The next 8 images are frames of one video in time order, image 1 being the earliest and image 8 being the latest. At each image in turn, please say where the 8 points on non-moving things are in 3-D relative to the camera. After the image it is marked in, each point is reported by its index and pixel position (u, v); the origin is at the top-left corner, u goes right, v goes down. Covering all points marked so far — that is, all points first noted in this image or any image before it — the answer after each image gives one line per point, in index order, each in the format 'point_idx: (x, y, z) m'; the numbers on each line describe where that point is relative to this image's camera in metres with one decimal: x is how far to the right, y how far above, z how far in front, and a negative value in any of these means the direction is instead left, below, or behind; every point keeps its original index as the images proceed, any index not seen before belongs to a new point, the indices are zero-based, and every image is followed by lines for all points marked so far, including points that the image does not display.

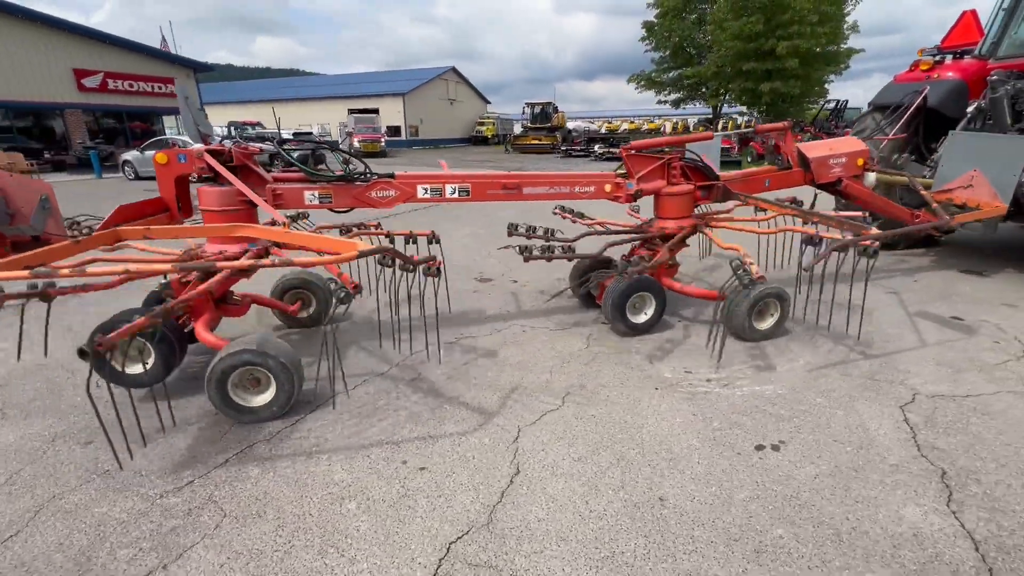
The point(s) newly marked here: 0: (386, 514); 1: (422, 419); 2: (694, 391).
0: (-0.6, -1.1, +2.2) m
1: (-0.6, -0.8, +2.9) m
2: (+1.2, -0.7, +3.1) m
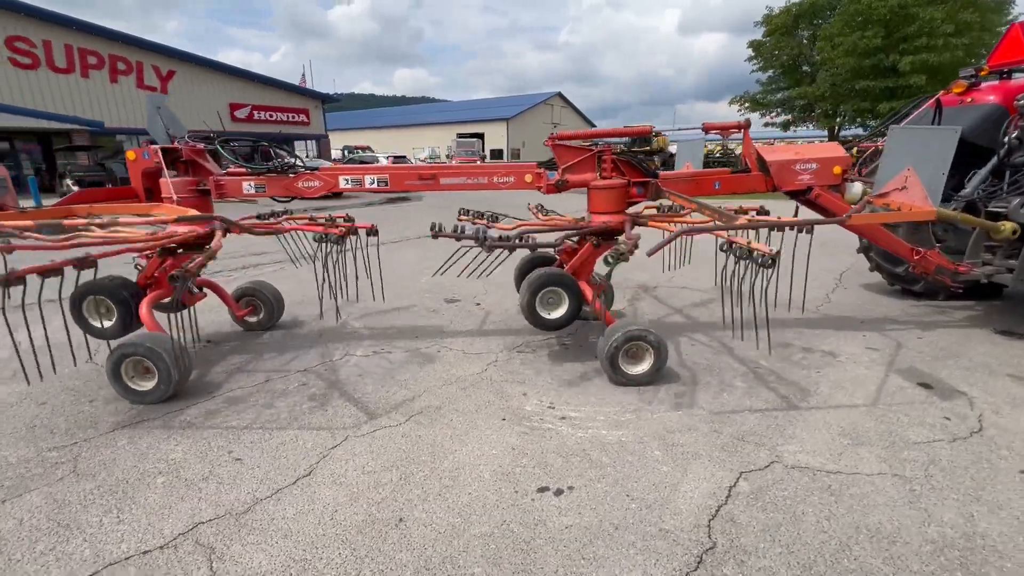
0: (-1.8, -1.1, +2.6) m
1: (-1.6, -0.9, +3.3) m
2: (+0.2, -0.9, +3.1) m
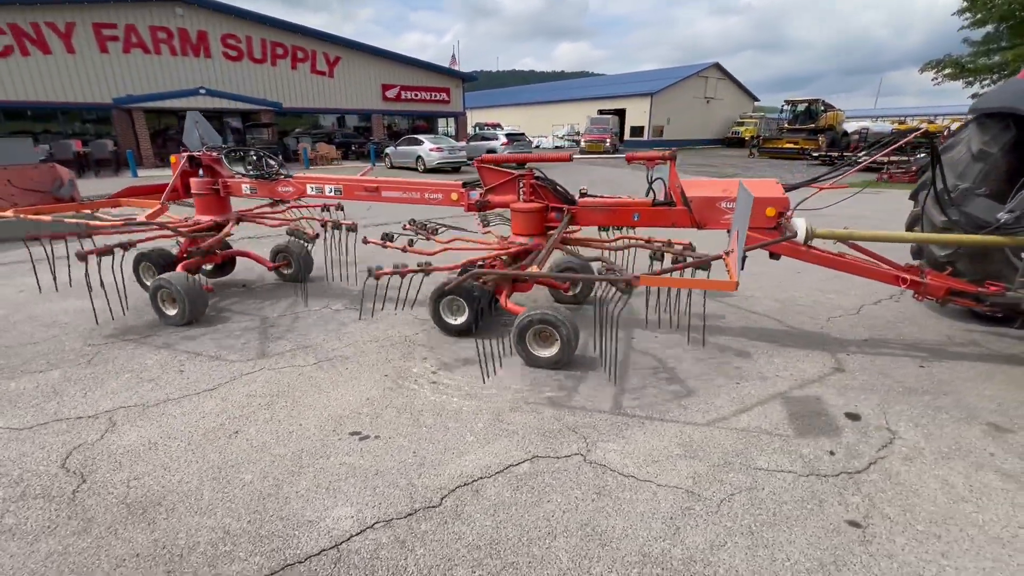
0: (-2.9, -0.7, +3.5) m
1: (-2.5, -0.5, +4.1) m
2: (-0.8, -0.7, +3.5) m
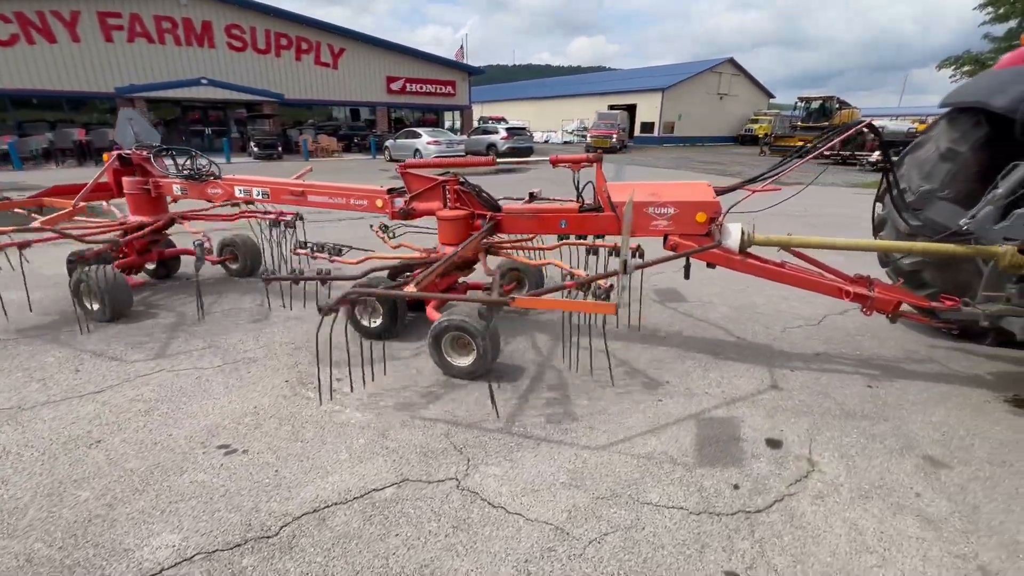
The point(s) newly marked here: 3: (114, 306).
0: (-3.5, -0.7, +3.3) m
1: (-3.1, -0.5, +3.9) m
2: (-1.5, -0.7, +3.2) m
3: (-3.7, -0.2, +4.4) m
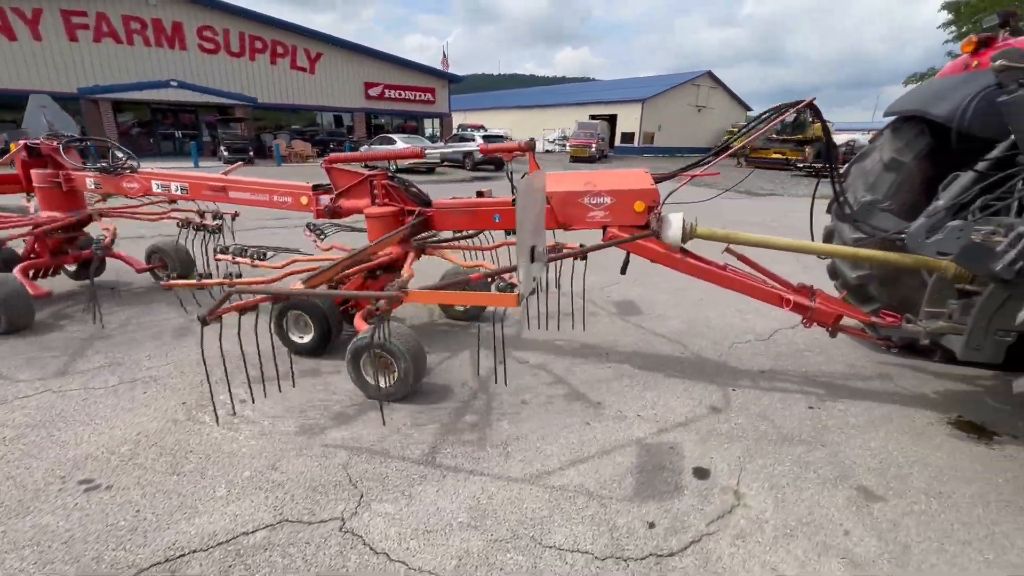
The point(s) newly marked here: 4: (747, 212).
0: (-4.1, -0.8, +3.0) m
1: (-3.6, -0.6, +3.6) m
2: (-2.0, -0.8, +2.9) m
3: (-4.3, -0.2, +4.0) m
4: (+5.6, +1.8, +11.0) m
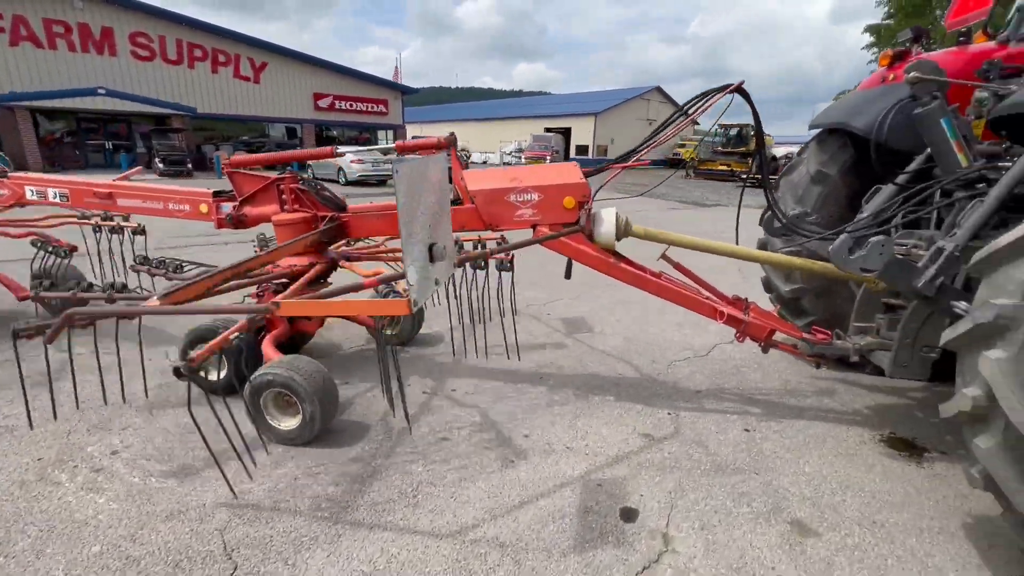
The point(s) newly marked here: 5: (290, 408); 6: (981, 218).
0: (-4.5, -1.0, +2.3) m
1: (-4.2, -0.8, +3.0) m
2: (-2.4, -1.0, +2.5) m
3: (-4.8, -0.5, +3.4) m
4: (+4.4, +1.6, +11.2) m
5: (-1.4, -0.7, +2.9) m
6: (+2.2, +0.3, +2.2) m
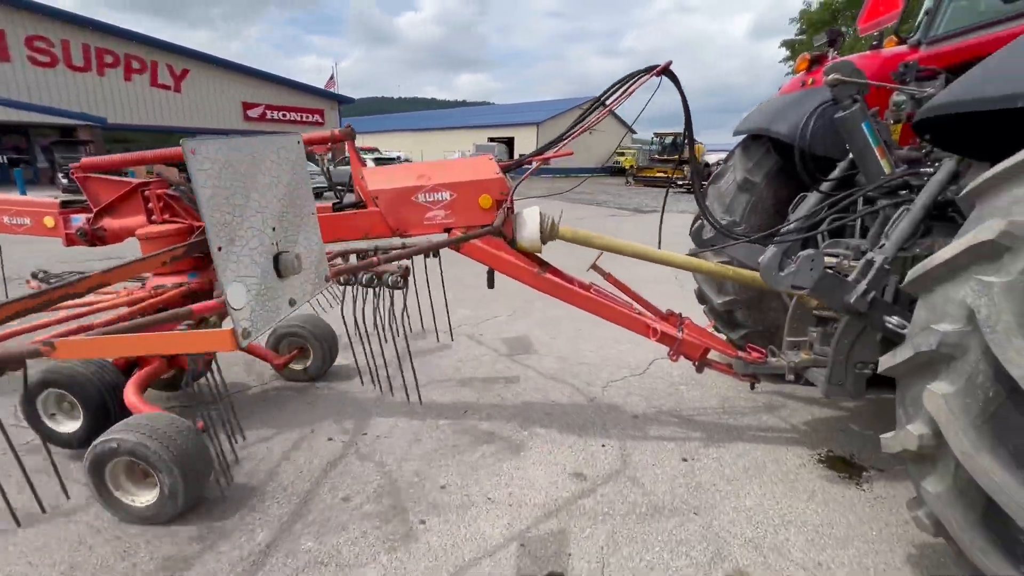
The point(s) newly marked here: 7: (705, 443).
0: (-4.9, -1.3, +1.5) m
1: (-4.6, -1.1, +2.2) m
2: (-2.8, -1.2, +1.9) m
3: (-5.3, -0.9, +2.5) m
4: (+3.0, +1.4, +11.3) m
5: (-1.8, -0.9, +2.4) m
6: (+1.7, +0.3, +2.1) m
7: (+1.2, -1.0, +3.0) m
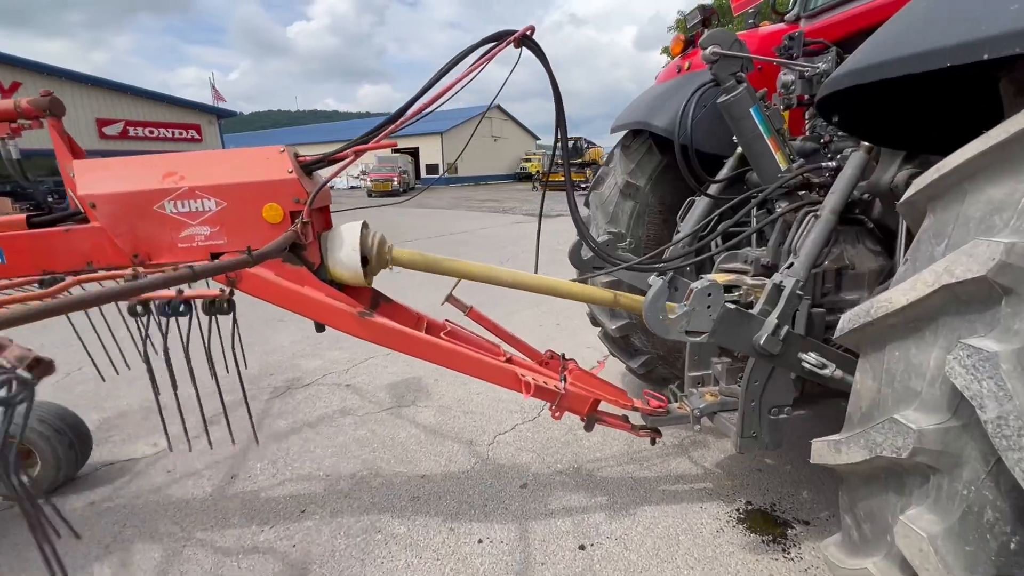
0: (-5.2, -2.0, -0.1) m
1: (-5.1, -1.8, +0.7) m
2: (-3.3, -1.7, +0.6) m
3: (-5.9, -1.6, +0.8) m
4: (+0.6, +1.2, +10.9) m
5: (-2.4, -1.3, +1.3) m
6: (+1.0, +0.2, +1.6) m
7: (+0.5, -1.1, +2.4) m
